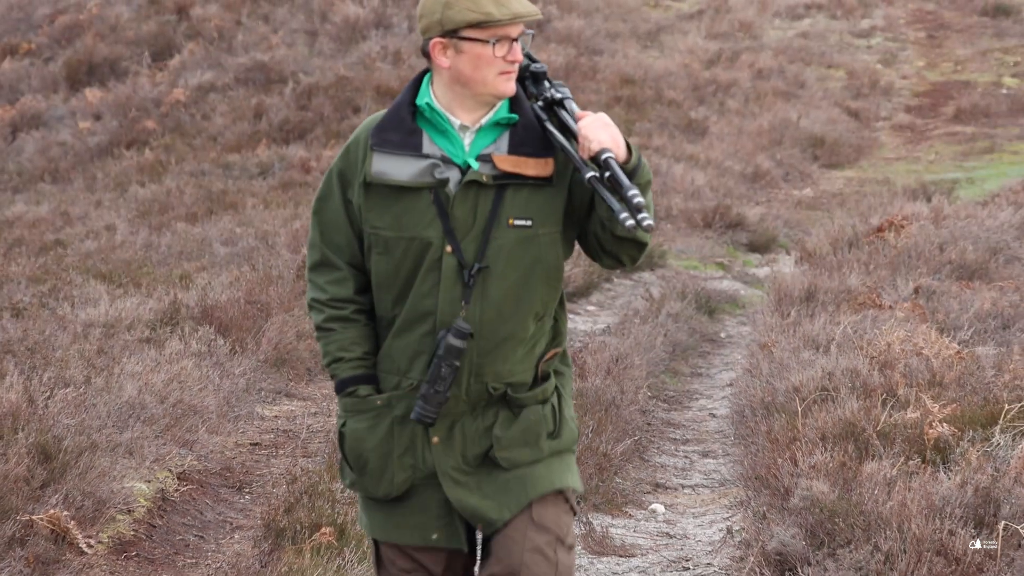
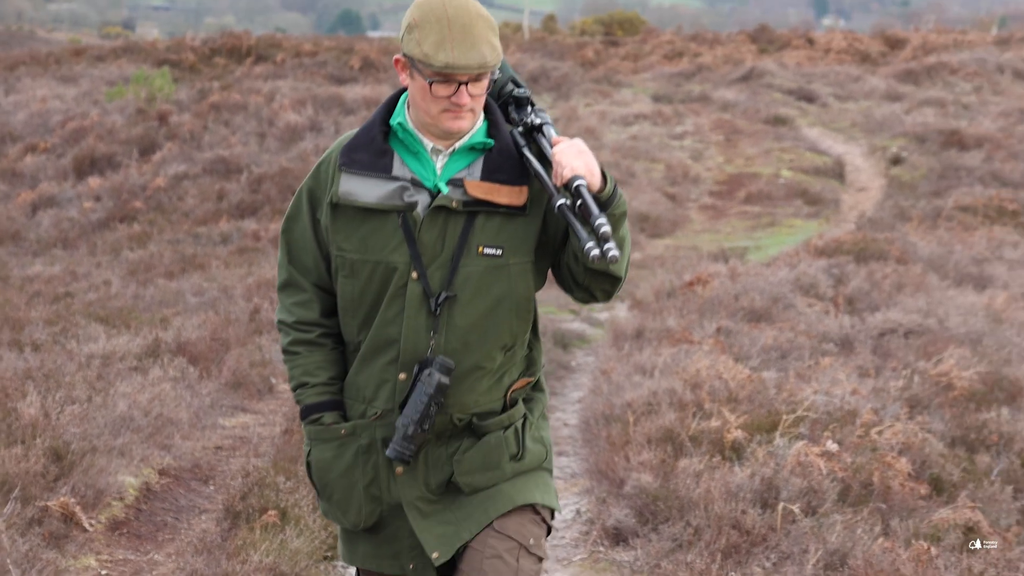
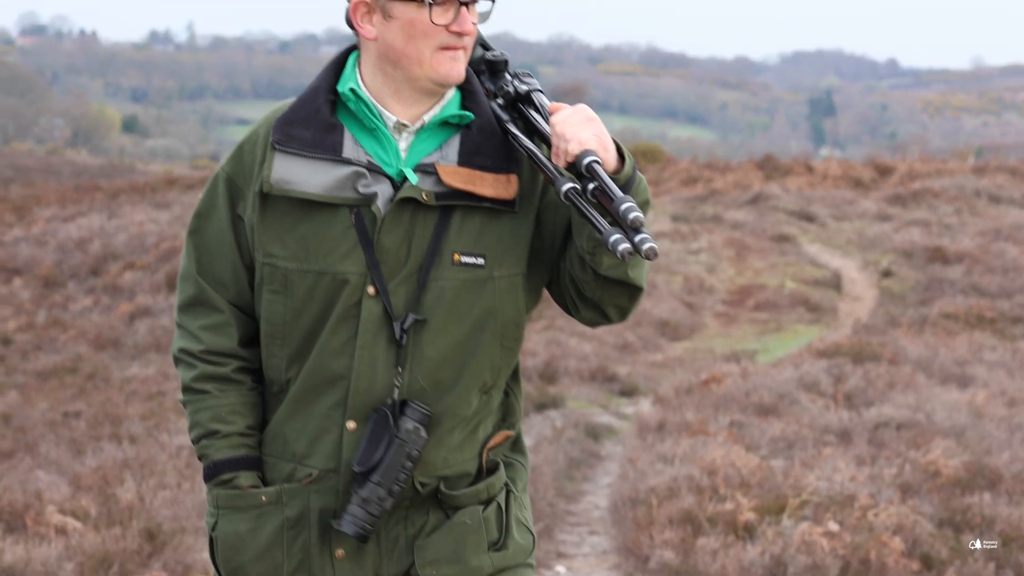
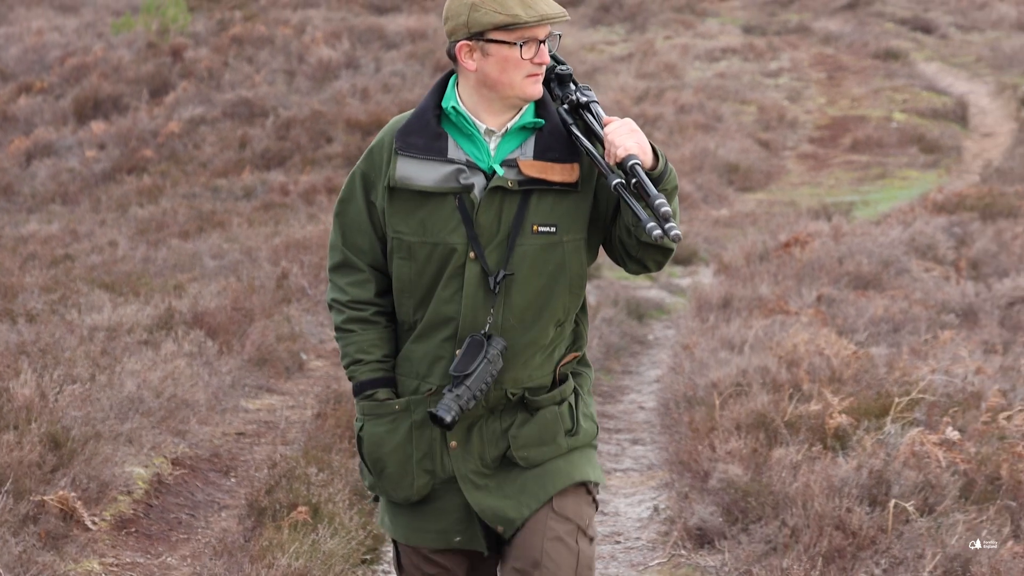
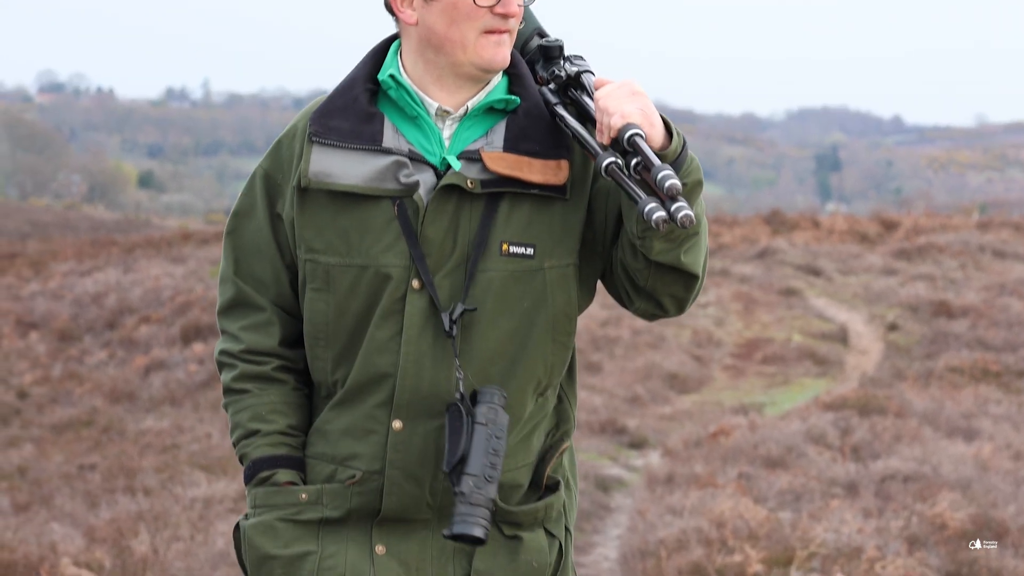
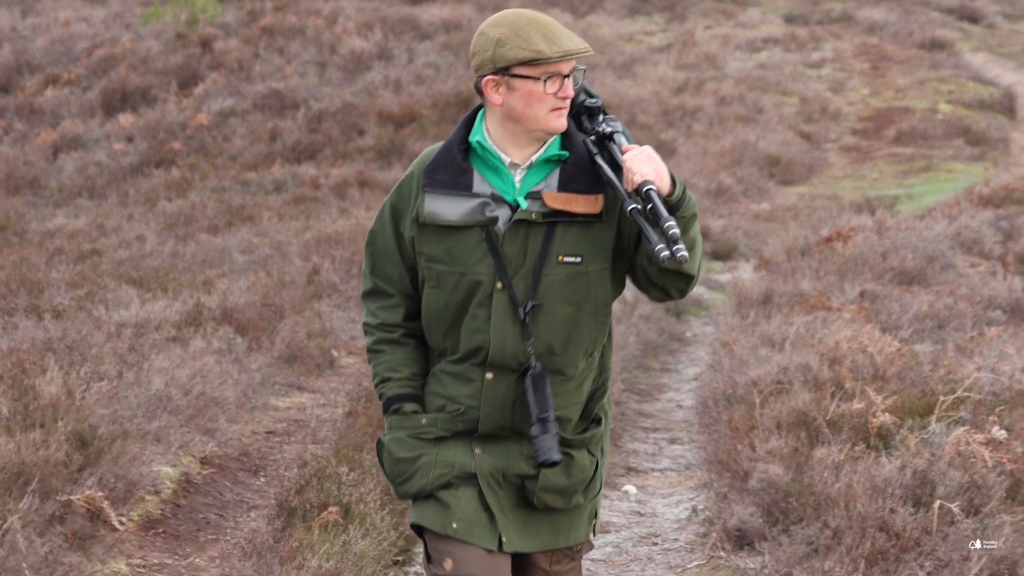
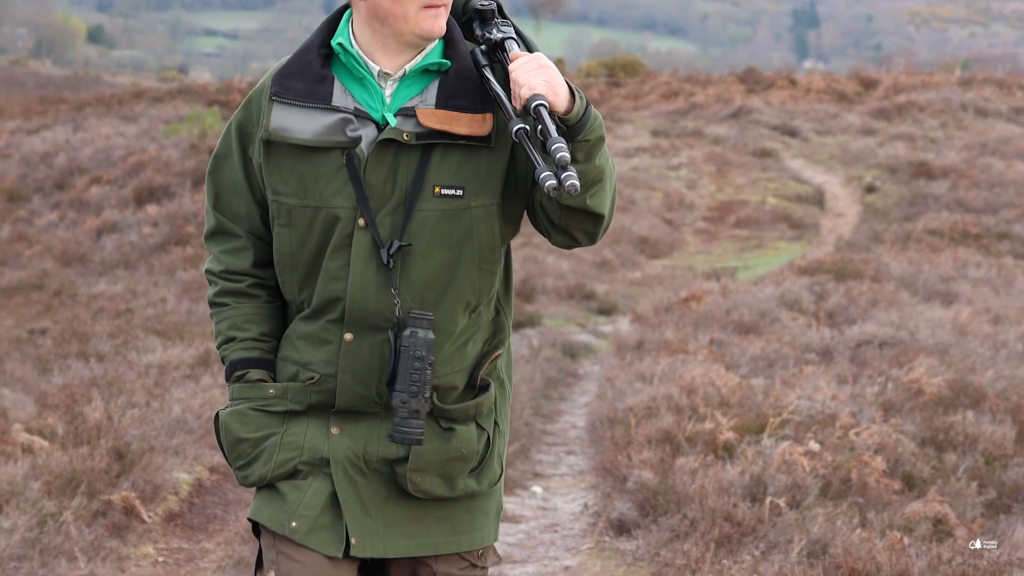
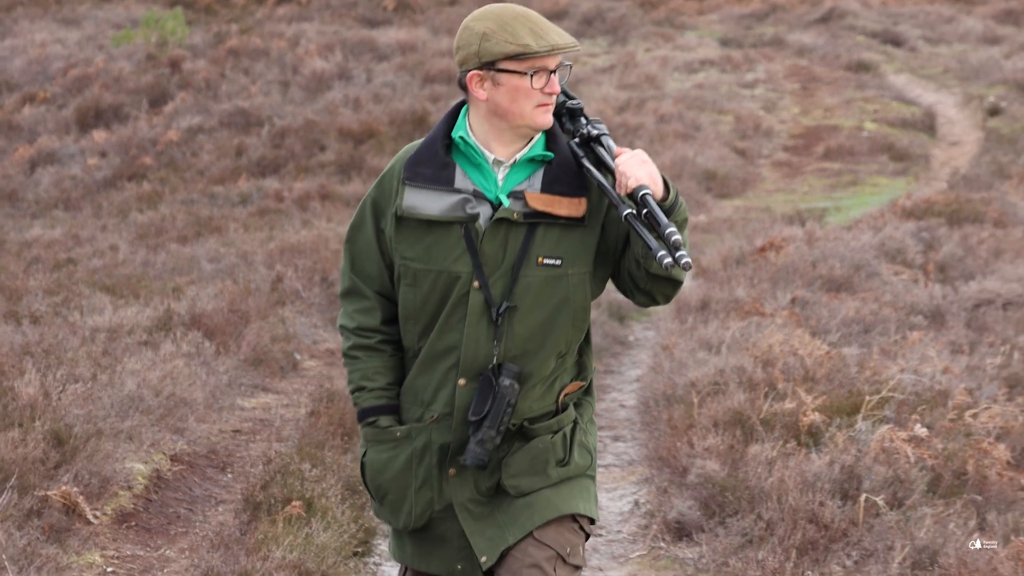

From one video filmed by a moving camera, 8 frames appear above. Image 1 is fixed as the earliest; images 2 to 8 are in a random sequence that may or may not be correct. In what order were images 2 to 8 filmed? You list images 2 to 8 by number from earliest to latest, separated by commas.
6, 4, 8, 2, 7, 3, 5
